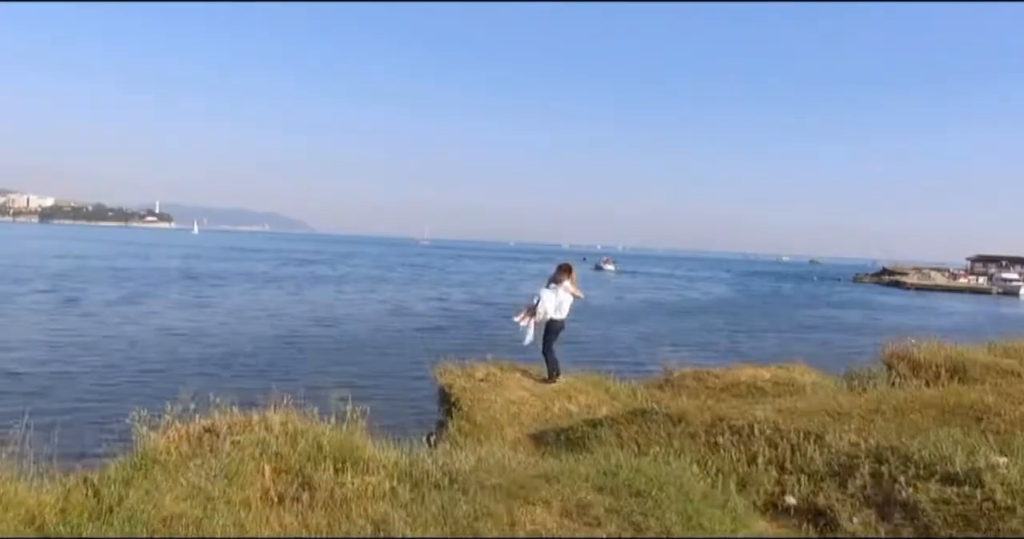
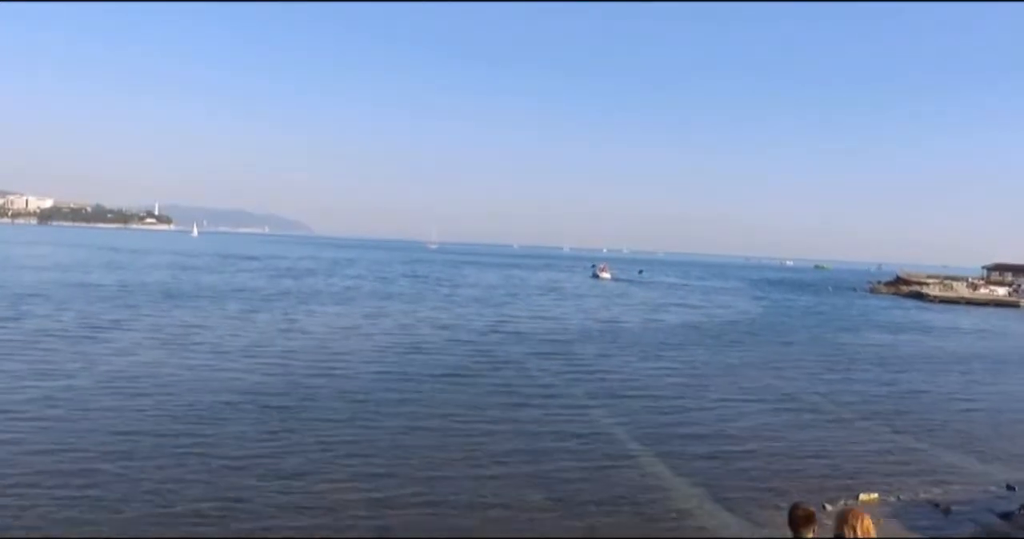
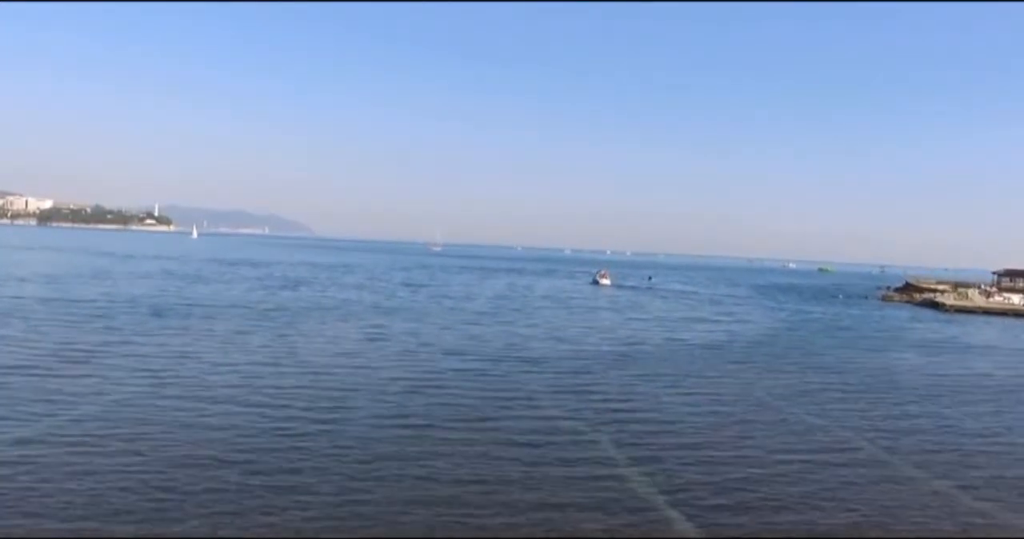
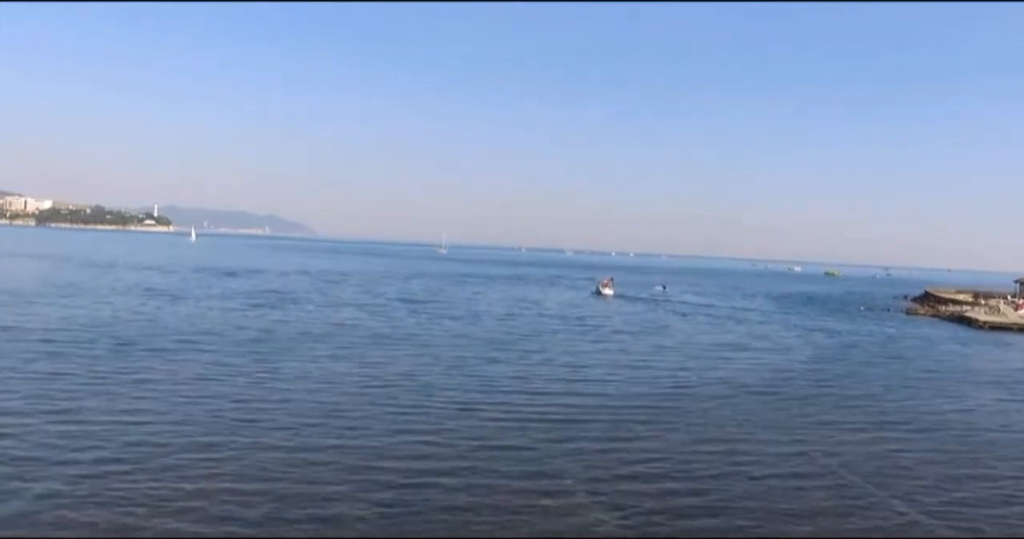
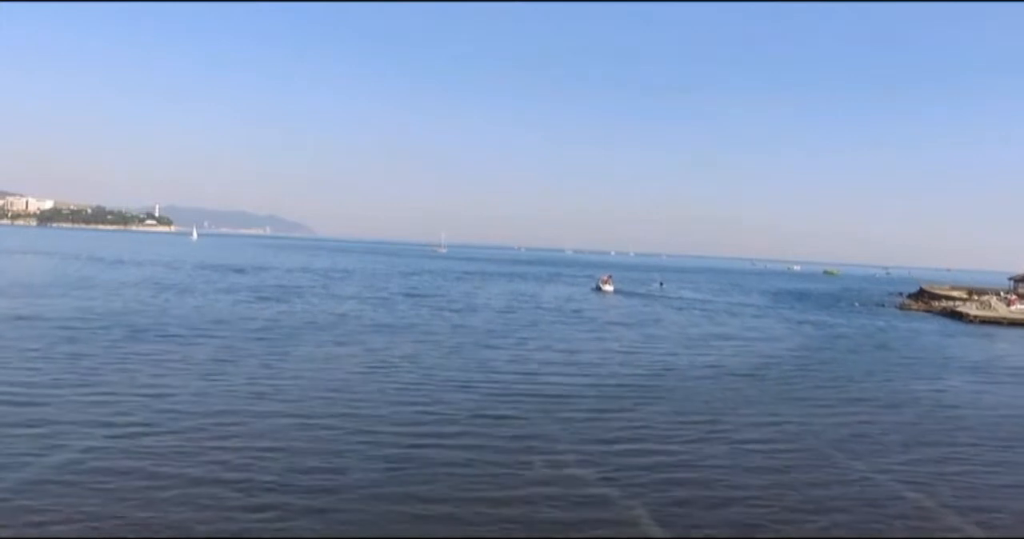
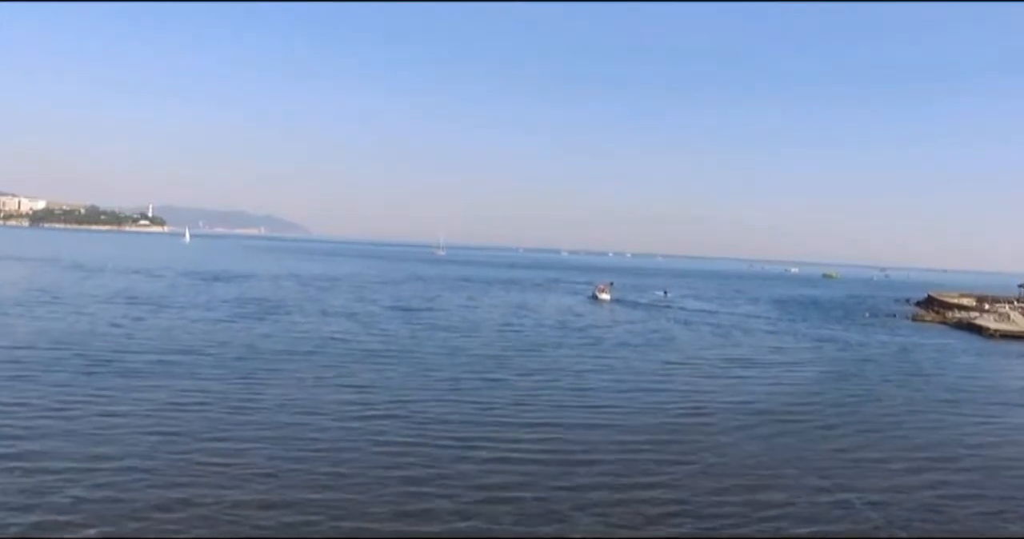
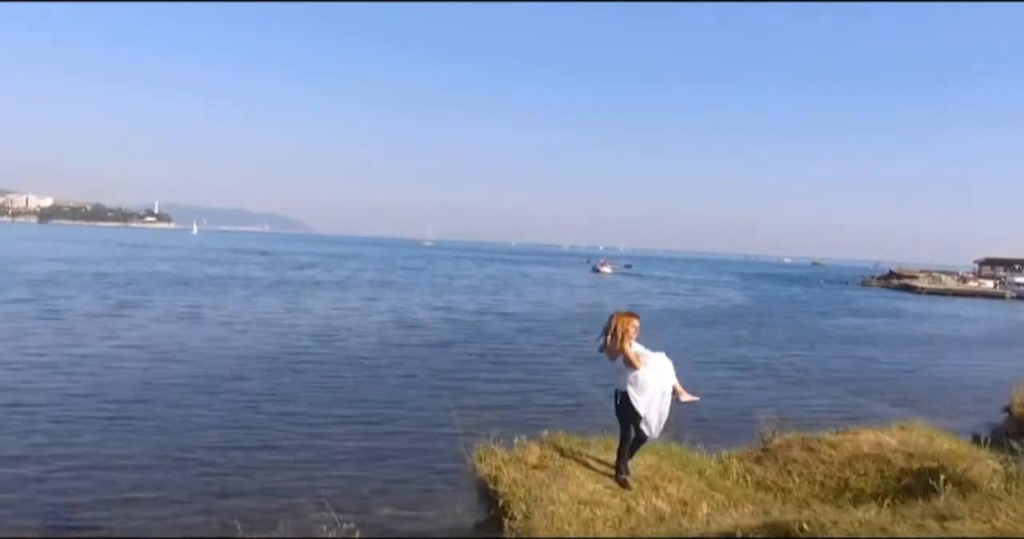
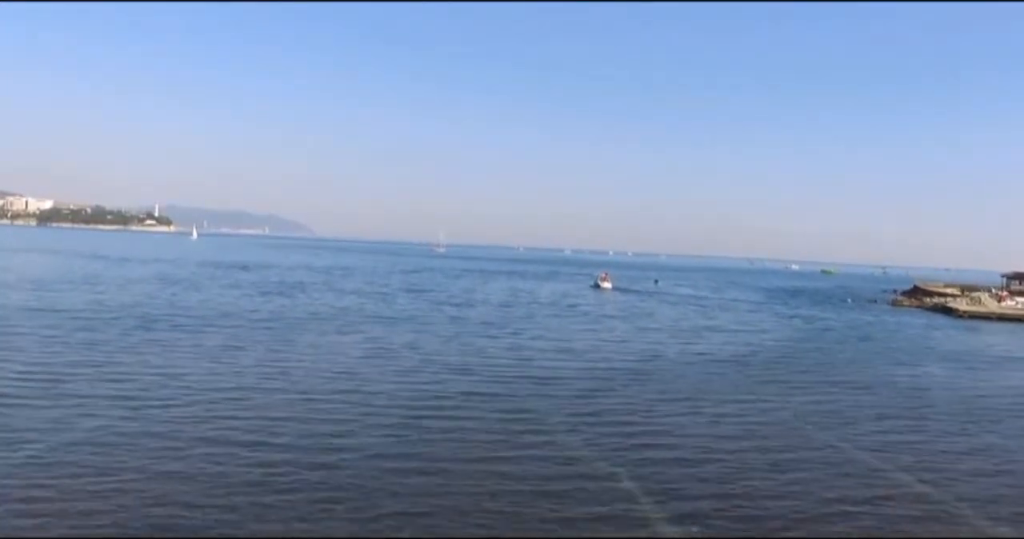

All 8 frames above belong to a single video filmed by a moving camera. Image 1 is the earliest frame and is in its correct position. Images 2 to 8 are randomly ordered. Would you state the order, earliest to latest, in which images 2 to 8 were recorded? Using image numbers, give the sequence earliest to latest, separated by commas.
7, 2, 3, 8, 5, 4, 6
